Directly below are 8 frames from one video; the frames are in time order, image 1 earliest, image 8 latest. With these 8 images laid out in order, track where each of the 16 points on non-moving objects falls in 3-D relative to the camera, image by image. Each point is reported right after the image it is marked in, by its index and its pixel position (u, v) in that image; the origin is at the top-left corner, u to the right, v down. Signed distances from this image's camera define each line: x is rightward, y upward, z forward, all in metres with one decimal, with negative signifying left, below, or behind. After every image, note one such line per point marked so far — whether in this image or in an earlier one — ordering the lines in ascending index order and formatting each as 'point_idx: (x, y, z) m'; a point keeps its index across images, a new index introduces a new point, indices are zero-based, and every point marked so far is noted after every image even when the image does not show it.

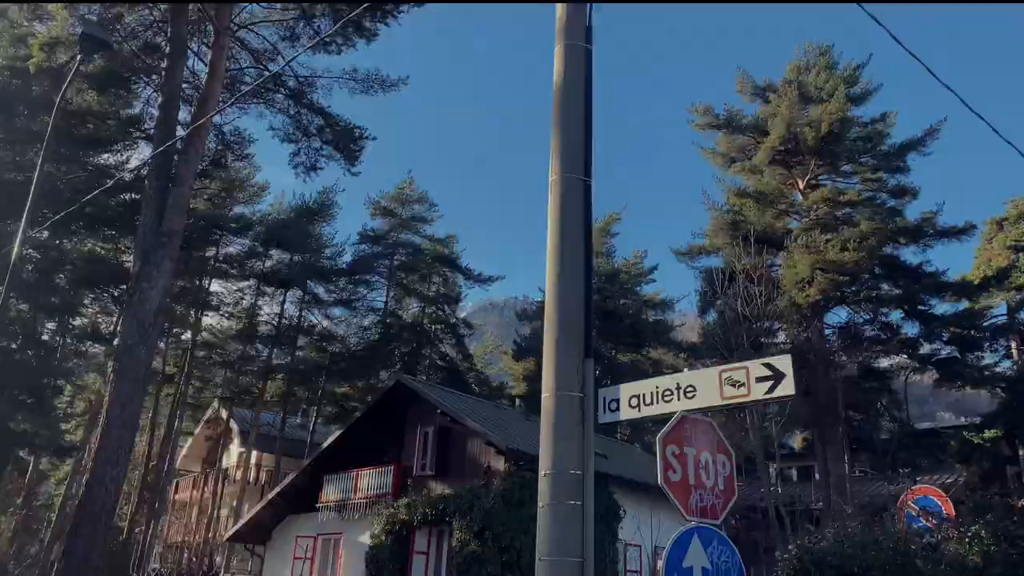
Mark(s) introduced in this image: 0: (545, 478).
0: (+0.2, -1.2, +5.1) m
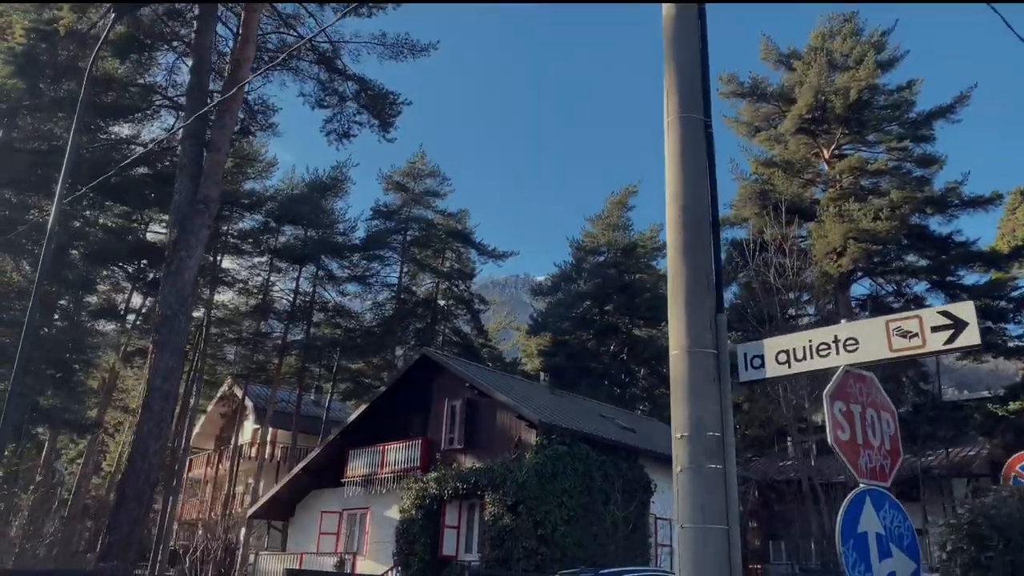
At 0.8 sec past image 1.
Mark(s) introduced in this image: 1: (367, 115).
0: (+1.0, -0.9, +4.7) m
1: (-2.8, +3.4, +15.8) m
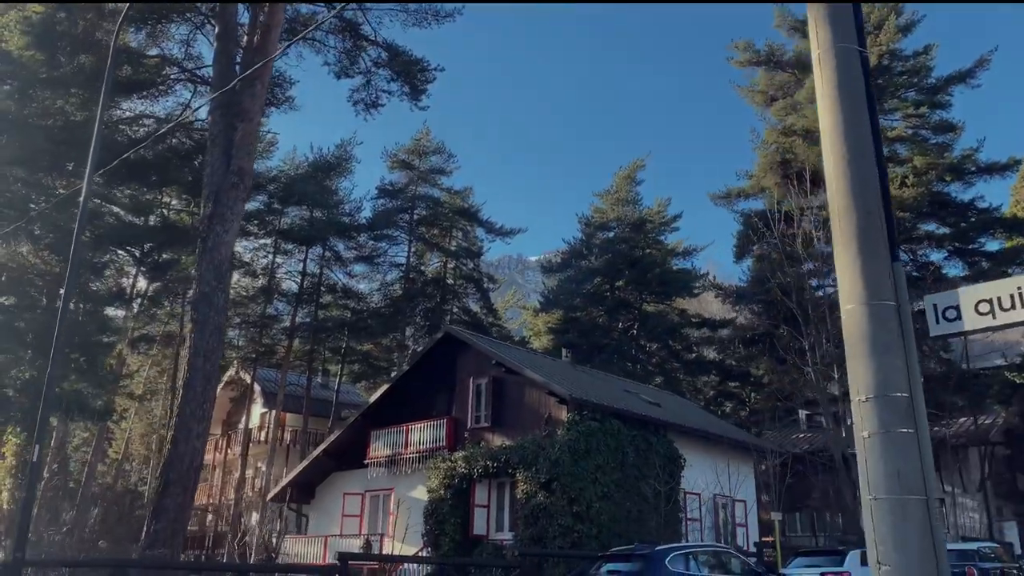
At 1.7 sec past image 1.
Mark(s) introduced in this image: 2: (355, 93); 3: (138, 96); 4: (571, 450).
0: (+1.9, -0.6, +4.3) m
1: (-2.2, +3.9, +15.2) m
2: (-3.1, +3.9, +15.8) m
3: (-8.8, +4.5, +18.8) m
4: (+1.4, -3.9, +19.3) m
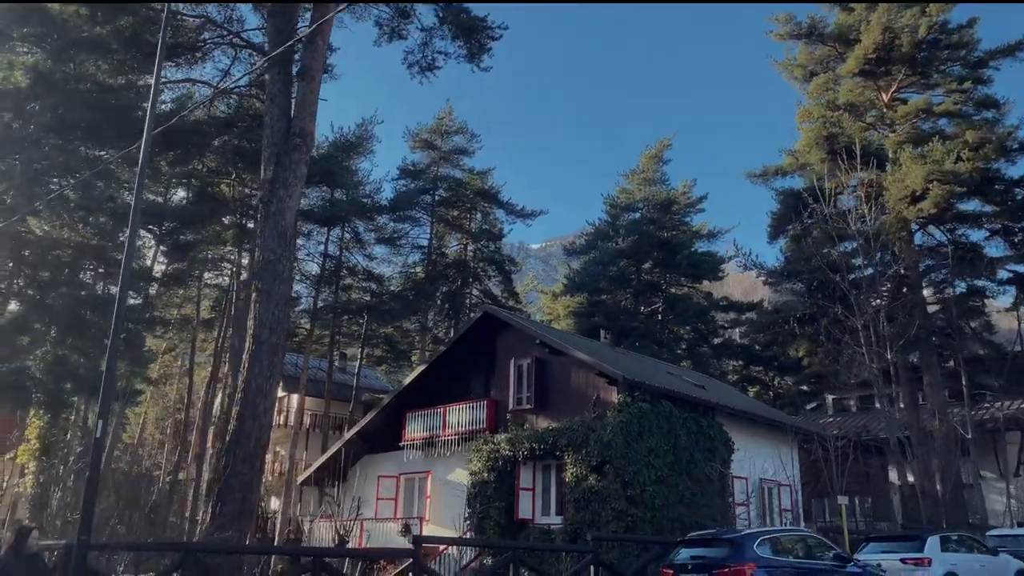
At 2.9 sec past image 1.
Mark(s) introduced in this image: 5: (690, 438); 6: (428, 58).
0: (+3.1, -0.3, +3.6) m
1: (-1.0, +4.4, +14.4) m
2: (-1.9, +4.4, +15.0) m
3: (-7.6, +5.1, +18.0) m
4: (+2.6, -3.3, +18.6) m
5: (+4.4, -3.8, +19.9) m
6: (-1.6, +4.3, +15.0) m
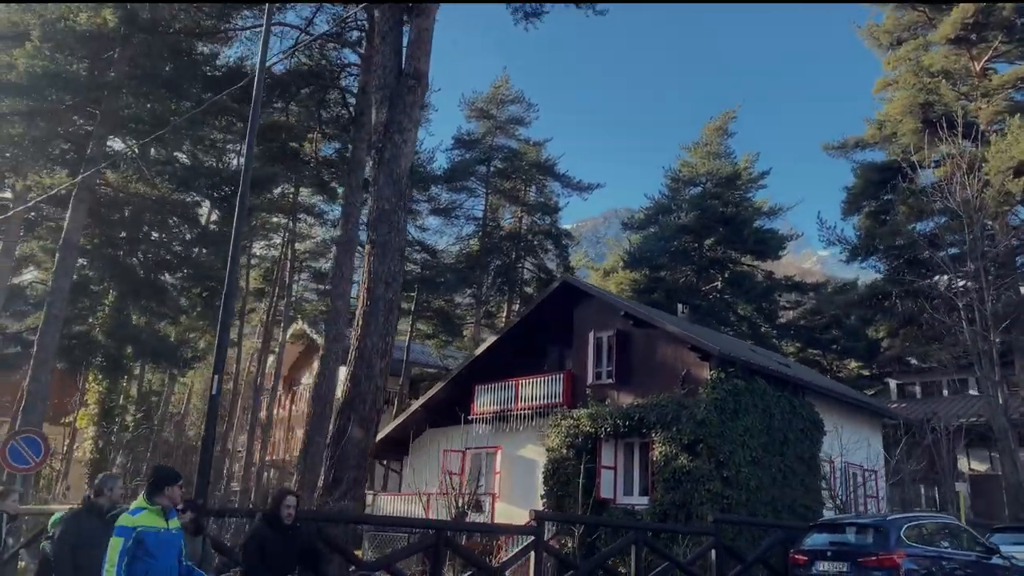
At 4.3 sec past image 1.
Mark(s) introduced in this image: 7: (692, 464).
0: (+4.6, 0.0, +2.5) m
1: (+1.0, +5.1, +13.3) m
2: (0.0, +5.0, +14.0) m
3: (-5.5, +5.9, +17.1) m
4: (+4.5, -2.7, +17.6) m
5: (+6.4, -3.1, +18.8) m
6: (+0.4, +5.0, +14.0) m
7: (+3.9, -3.8, +17.4) m
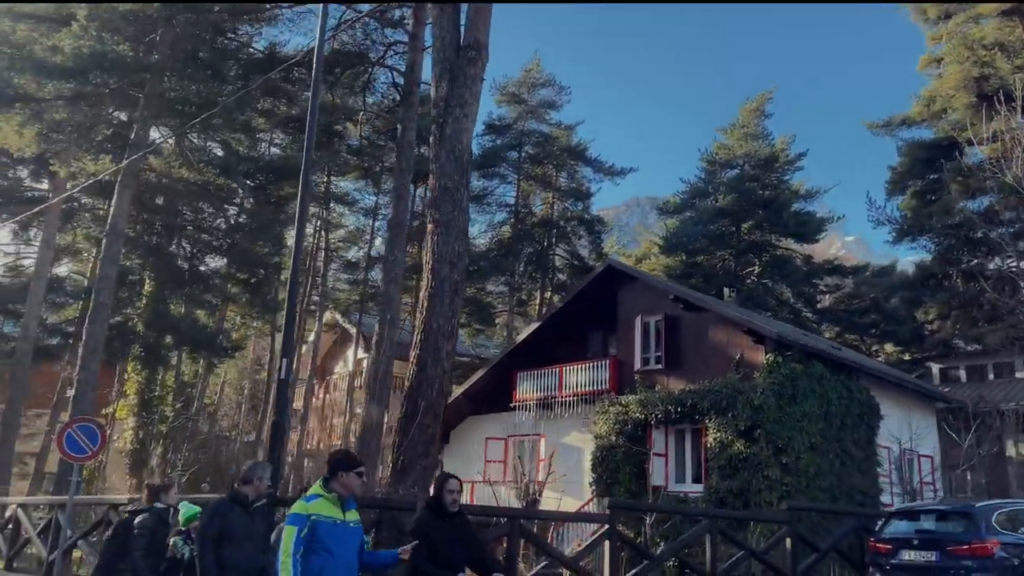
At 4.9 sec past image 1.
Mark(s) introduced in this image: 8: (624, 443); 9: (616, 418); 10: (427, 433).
0: (+5.2, +0.2, +1.9) m
1: (+1.9, +5.4, +12.8) m
2: (+0.9, +5.4, +13.5) m
3: (-4.5, +6.2, +16.7) m
4: (+5.6, -2.3, +17.1) m
5: (+7.5, -2.6, +18.3) m
6: (+1.3, +5.3, +13.4) m
7: (+5.0, -3.4, +16.9) m
8: (+2.7, -3.7, +19.3) m
9: (+2.5, -3.2, +19.5) m
10: (-1.0, -1.7, +9.4) m
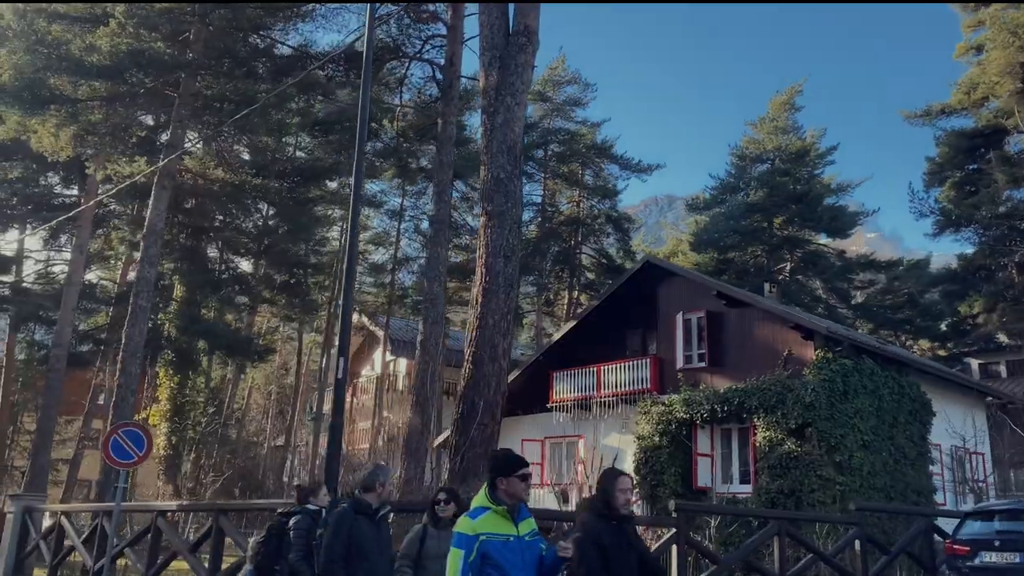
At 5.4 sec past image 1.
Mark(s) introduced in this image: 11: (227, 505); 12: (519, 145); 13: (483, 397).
0: (+5.7, +0.4, +1.4) m
1: (+2.5, +5.5, +12.4) m
2: (+1.6, +5.4, +13.1) m
3: (-3.8, +6.2, +16.5) m
4: (+6.5, -2.1, +16.5) m
5: (+8.4, -2.5, +17.7) m
6: (+2.0, +5.4, +13.0) m
7: (+5.9, -3.3, +16.4) m
8: (+3.7, -3.6, +18.8) m
9: (+3.5, -3.1, +19.1) m
10: (-0.3, -1.6, +9.0) m
11: (-3.1, -2.3, +8.6) m
12: (+0.1, +1.8, +9.9) m
13: (-0.3, -1.2, +9.1) m
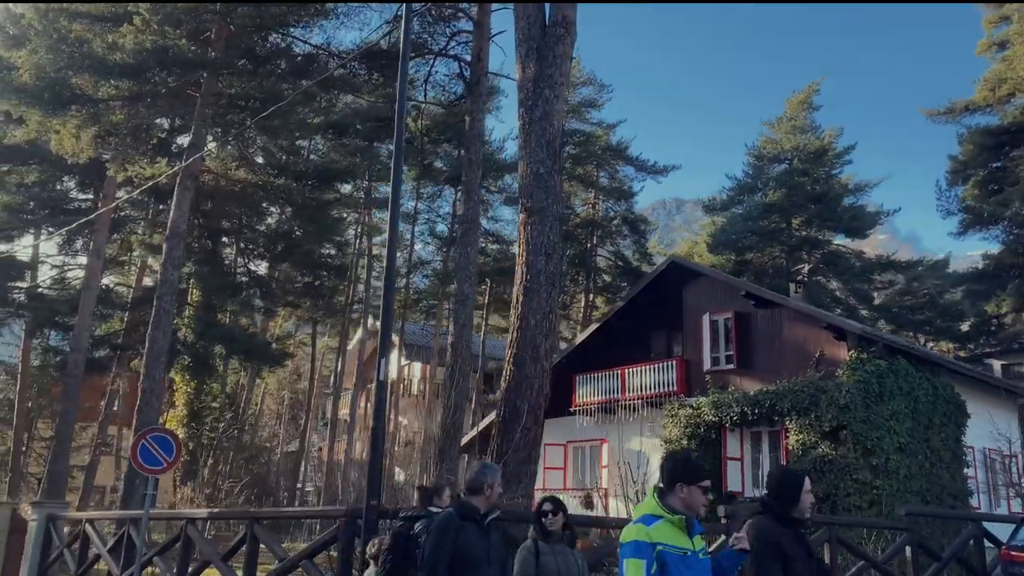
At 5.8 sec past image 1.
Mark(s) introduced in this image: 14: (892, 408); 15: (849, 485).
0: (+6.1, +0.5, +1.1) m
1: (+3.0, +5.5, +12.1) m
2: (+2.1, +5.4, +12.8) m
3: (-3.3, +6.1, +16.2) m
4: (+7.0, -2.1, +16.2) m
5: (+9.0, -2.5, +17.3) m
6: (+2.4, +5.4, +12.7) m
7: (+6.4, -3.3, +16.0) m
8: (+4.2, -3.6, +18.4) m
9: (+4.1, -3.1, +18.7) m
10: (+0.2, -1.6, +8.7) m
11: (-2.6, -2.3, +8.3) m
12: (+0.5, +1.8, +9.6) m
13: (+0.2, -1.2, +8.8) m
14: (+7.7, -2.4, +16.3) m
15: (+6.6, -3.8, +15.6) m
